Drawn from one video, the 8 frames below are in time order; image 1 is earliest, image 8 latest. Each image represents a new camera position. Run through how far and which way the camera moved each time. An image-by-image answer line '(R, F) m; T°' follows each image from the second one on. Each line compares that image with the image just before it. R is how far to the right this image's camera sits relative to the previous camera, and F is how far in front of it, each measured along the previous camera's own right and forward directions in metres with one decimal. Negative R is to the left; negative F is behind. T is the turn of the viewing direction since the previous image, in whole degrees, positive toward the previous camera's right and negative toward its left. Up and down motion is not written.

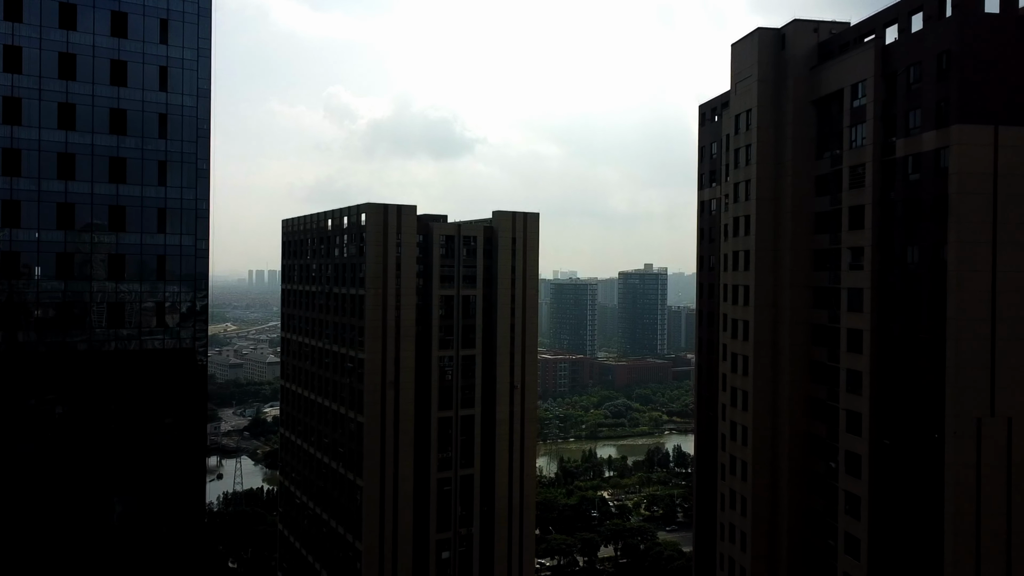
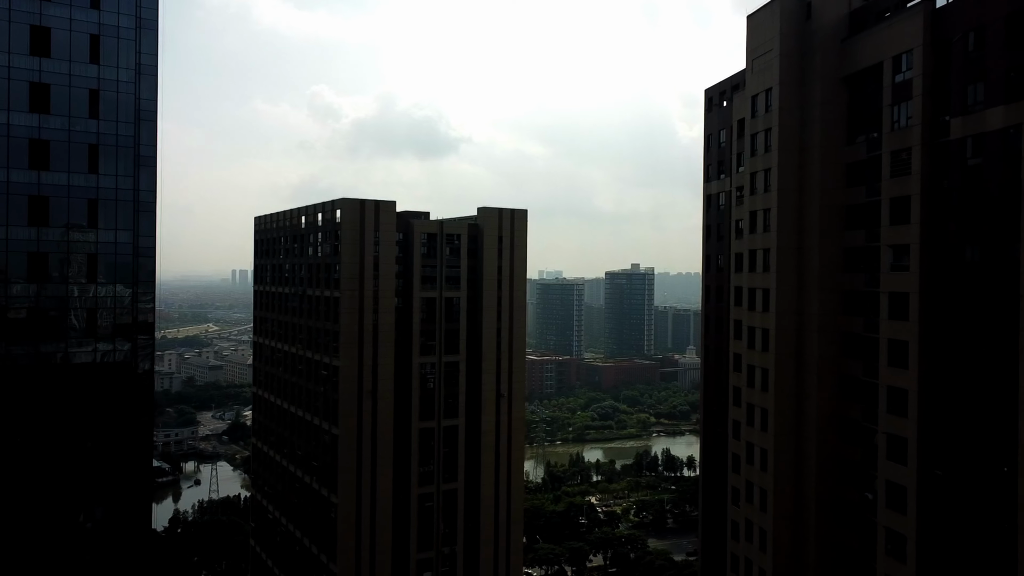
(-0.1, +2.9) m; +1°
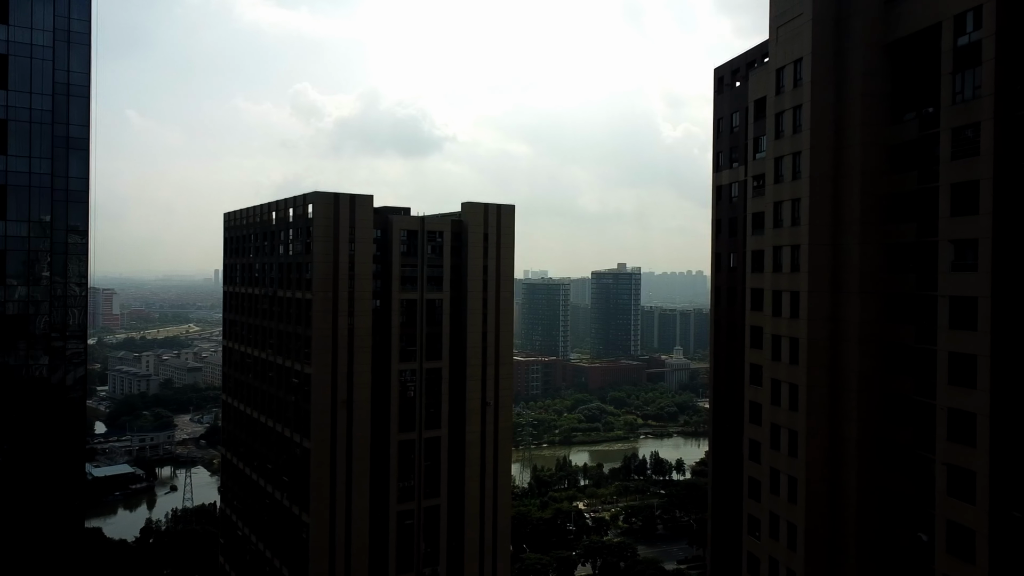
(-0.1, +2.9) m; +1°
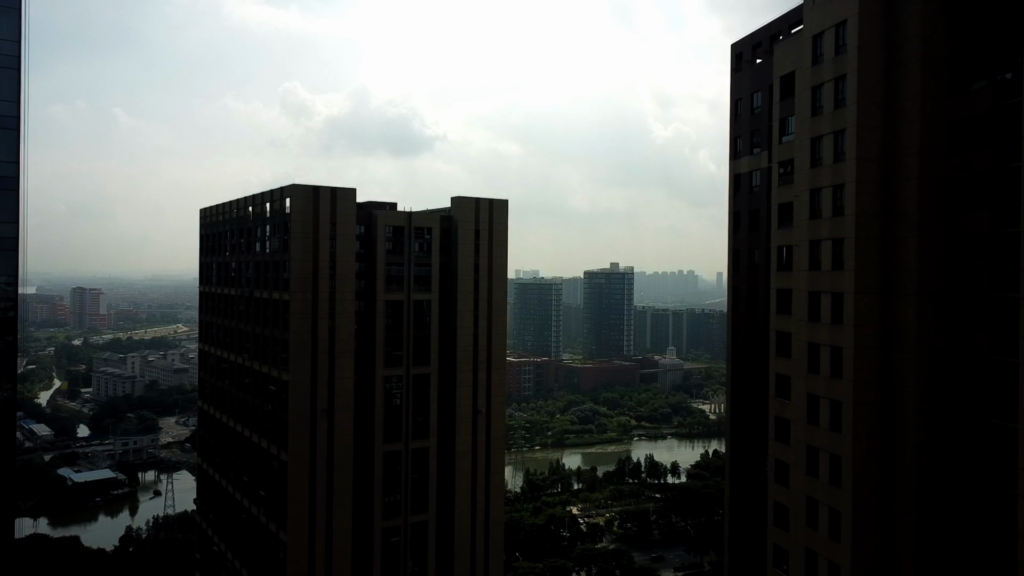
(-0.1, +2.6) m; +1°
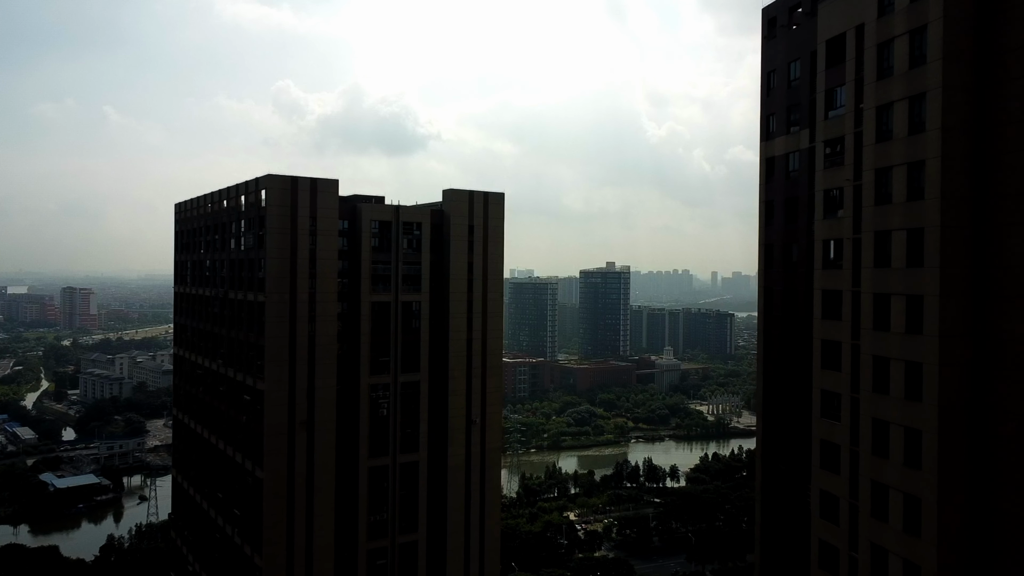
(-0.1, +2.9) m; +1°
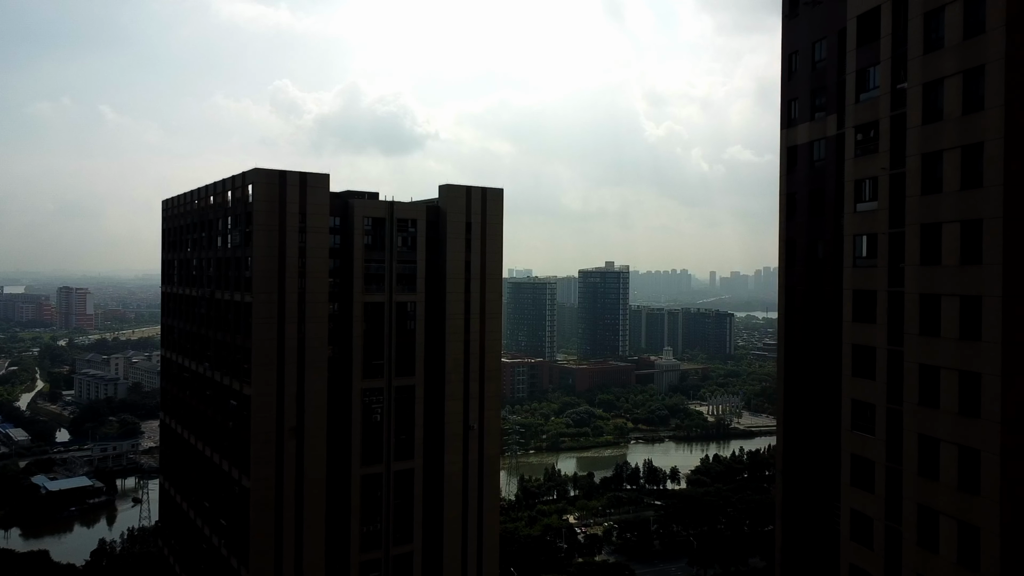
(-0.1, +1.5) m; 0°
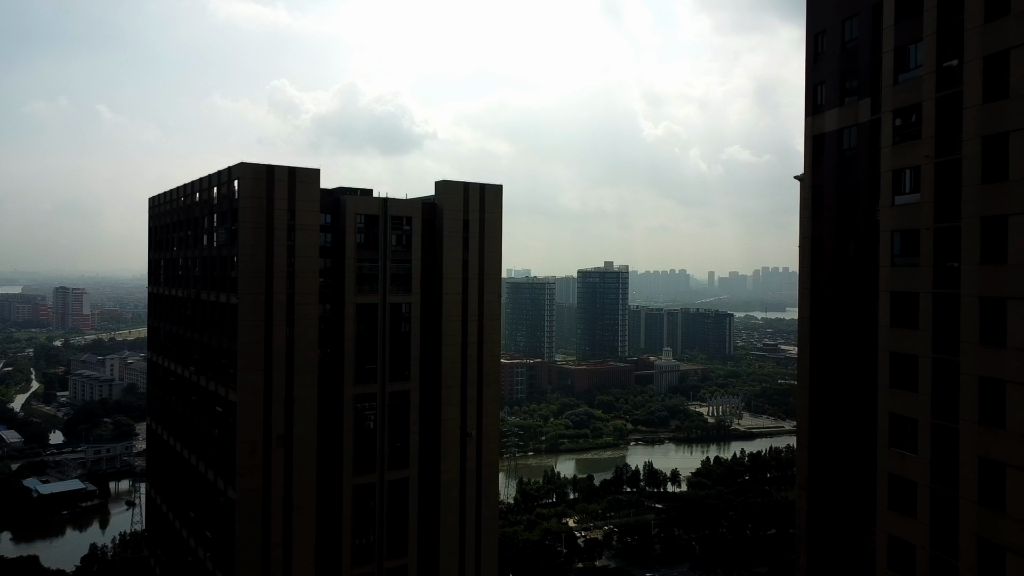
(-0.1, +1.5) m; 0°
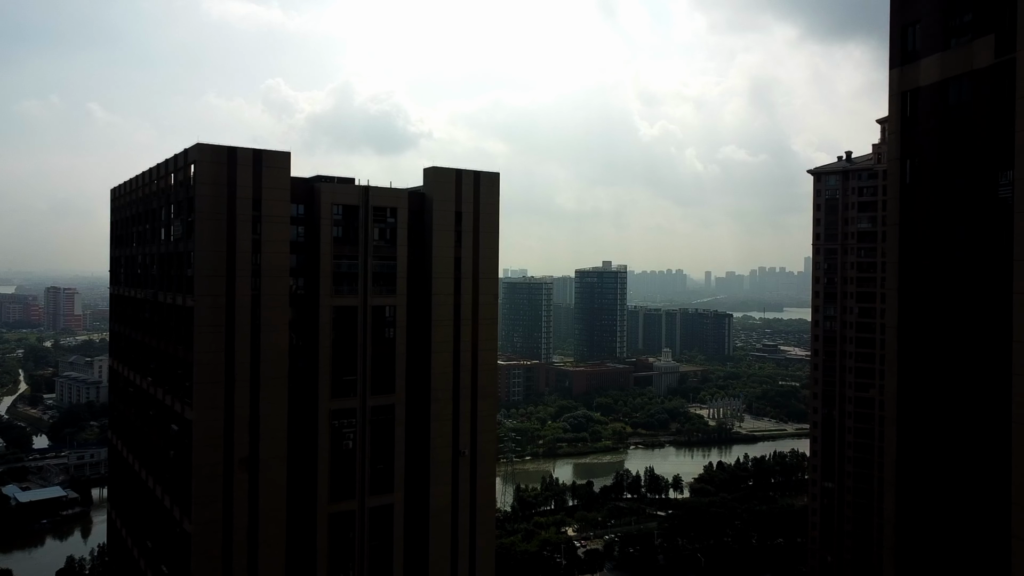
(-0.1, +3.8) m; 0°
